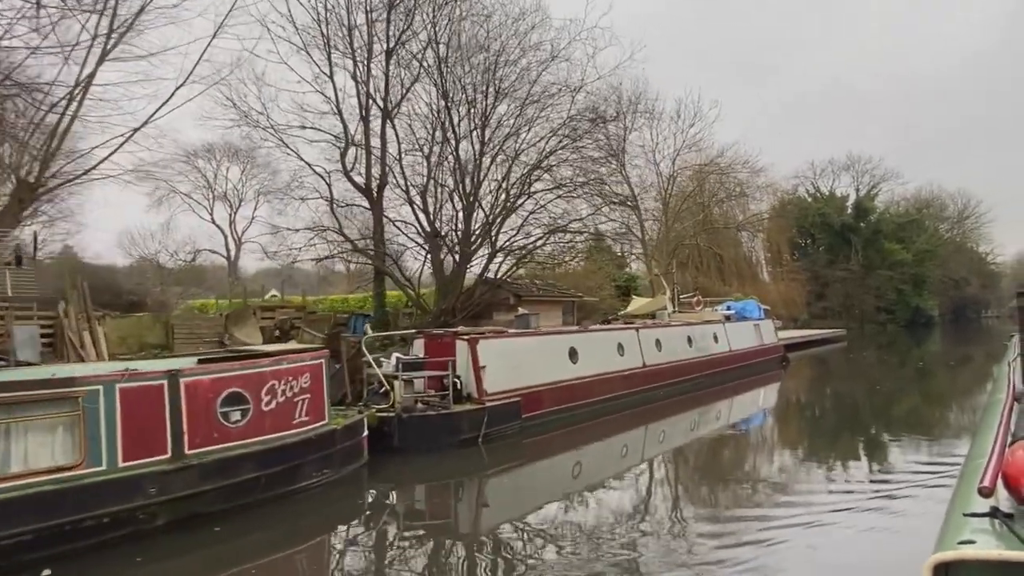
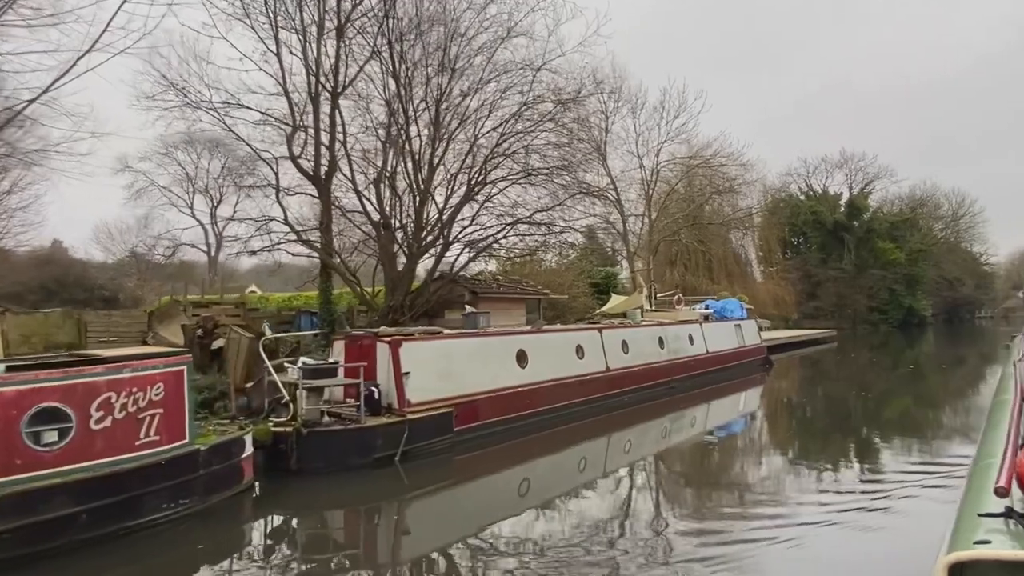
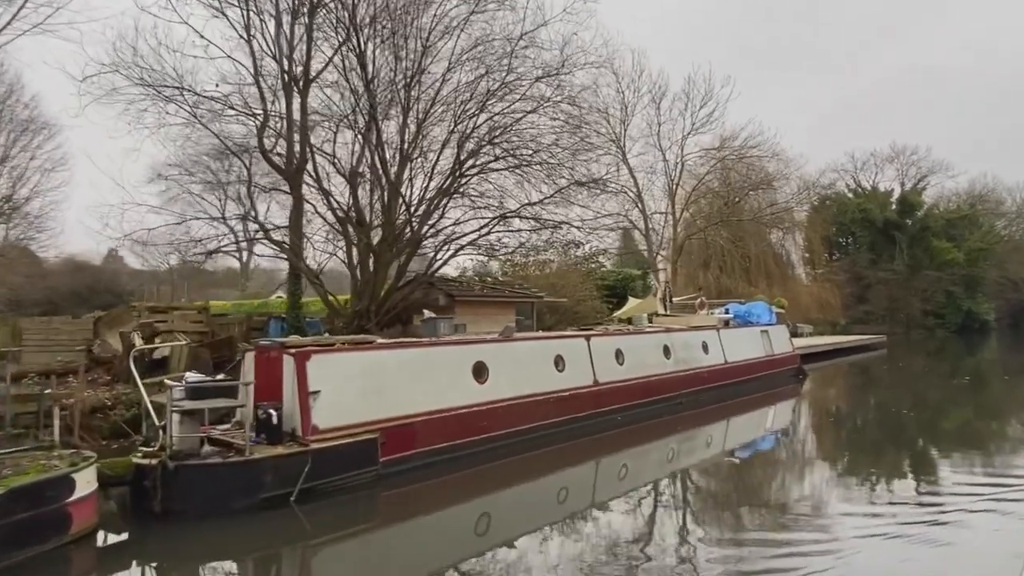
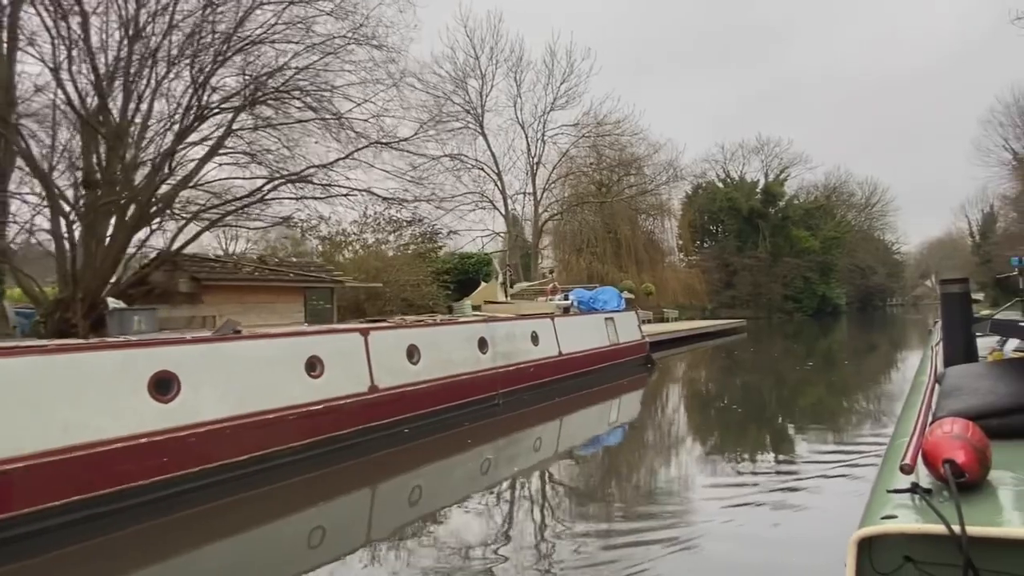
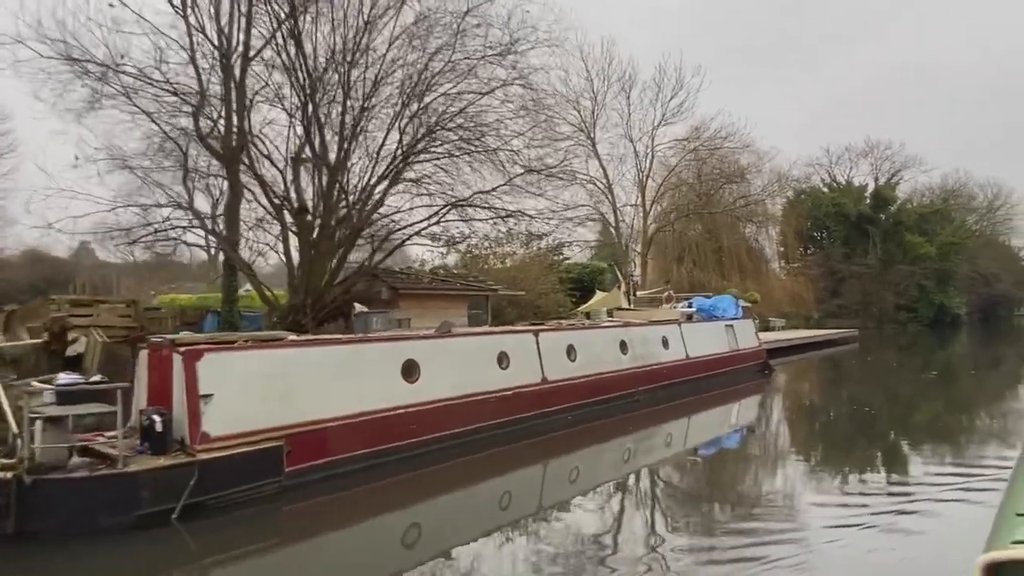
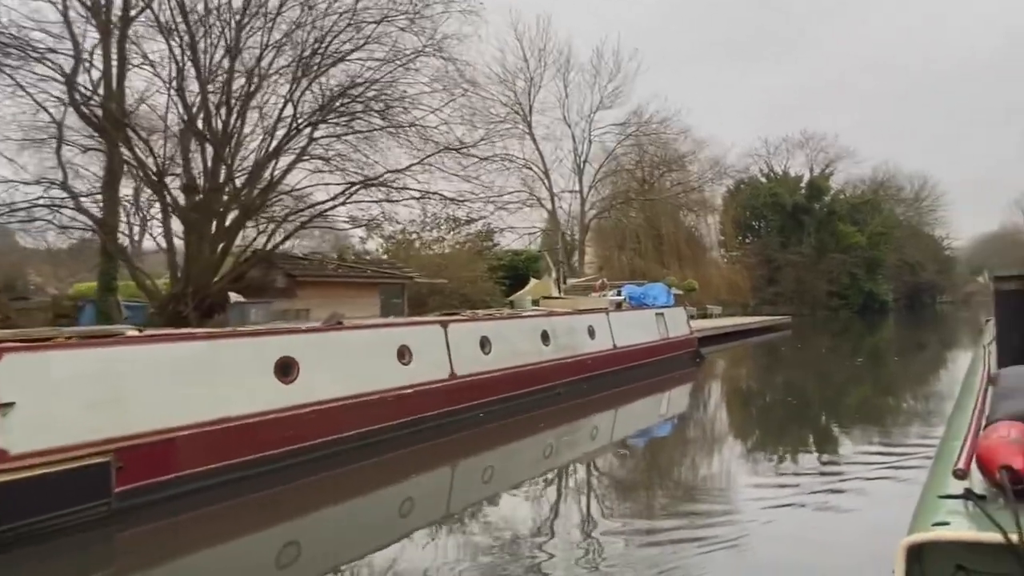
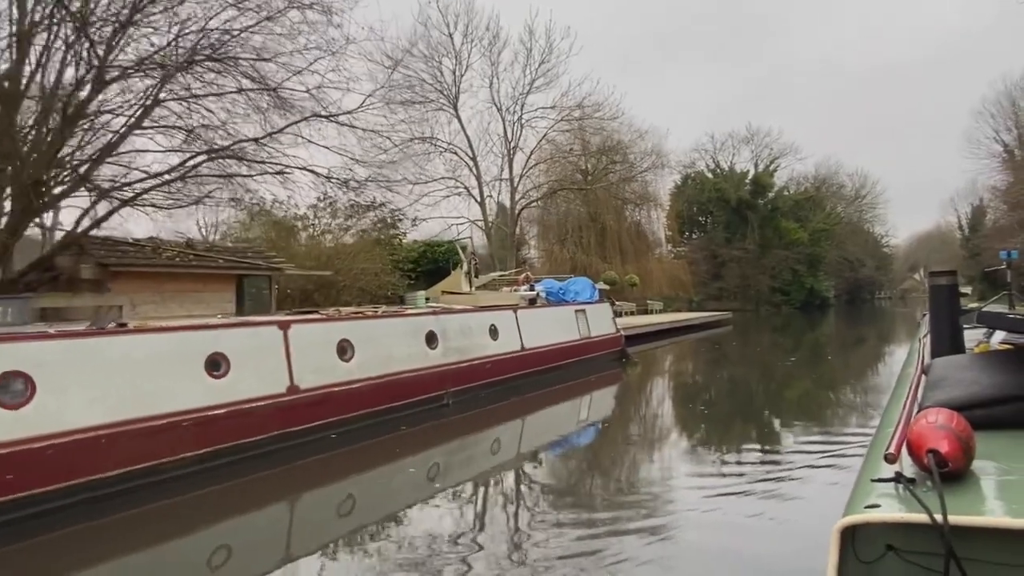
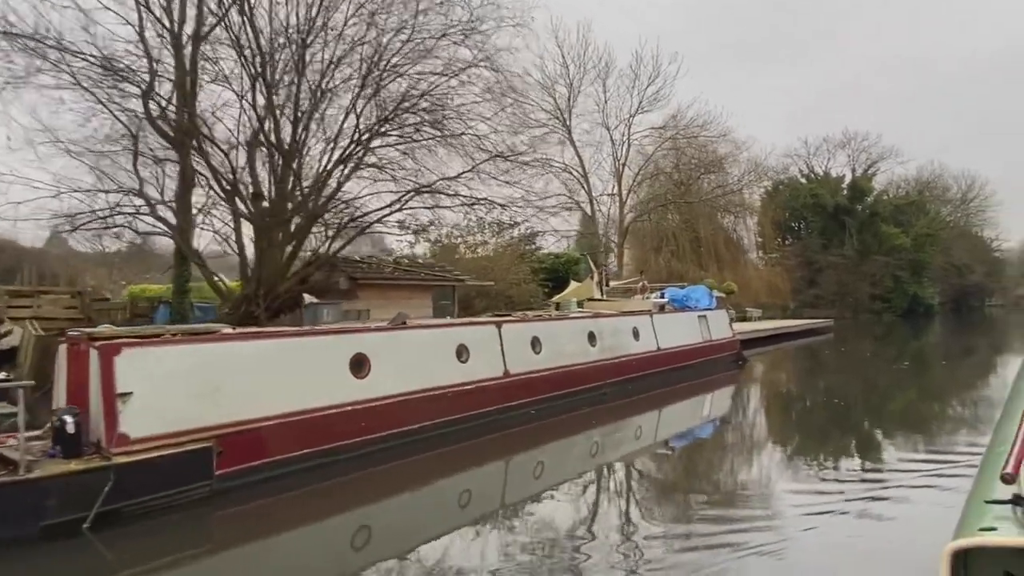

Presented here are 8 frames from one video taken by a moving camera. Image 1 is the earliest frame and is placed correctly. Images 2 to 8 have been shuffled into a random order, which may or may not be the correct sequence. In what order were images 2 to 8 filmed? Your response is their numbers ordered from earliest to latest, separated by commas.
2, 3, 5, 8, 6, 4, 7
